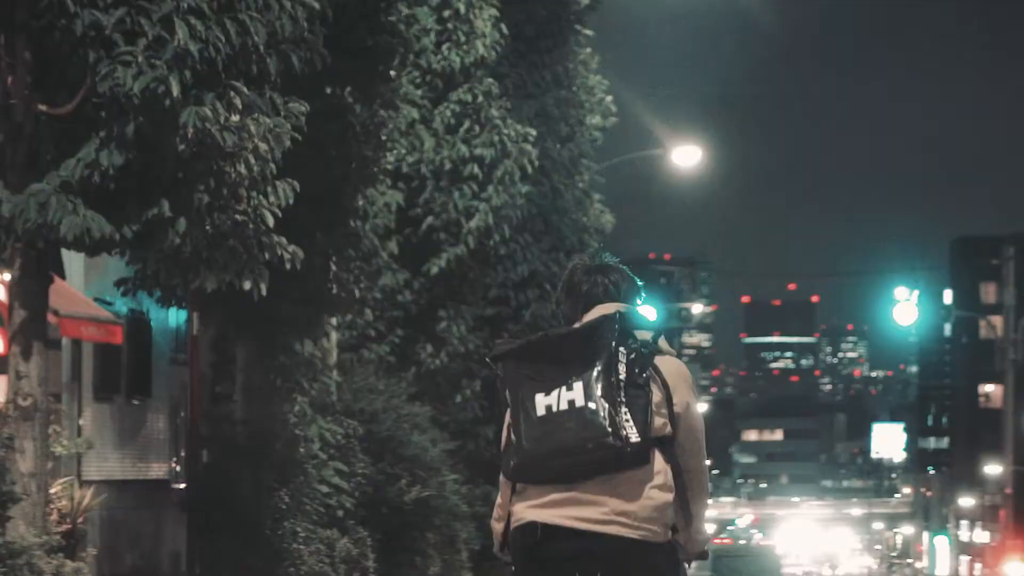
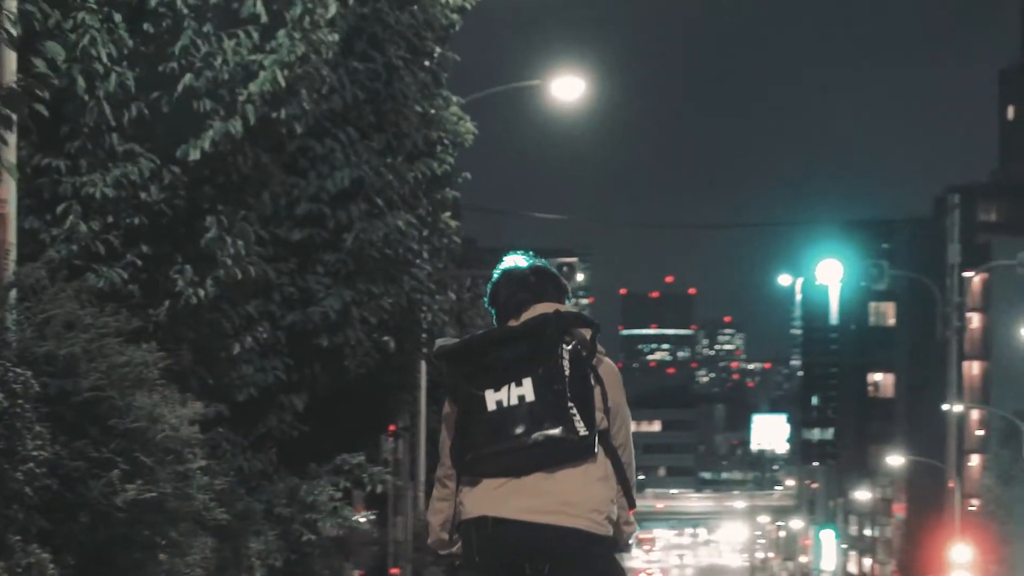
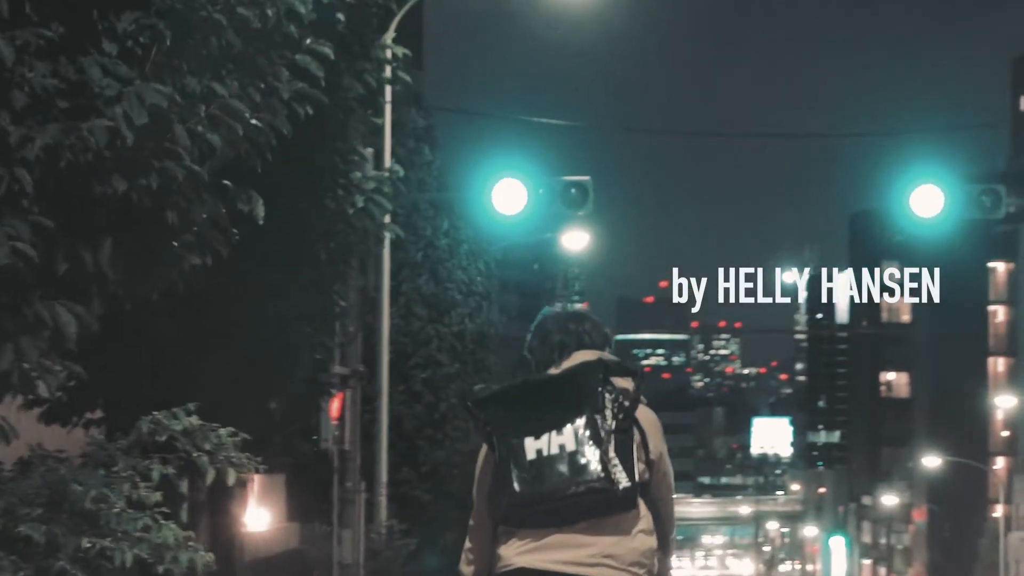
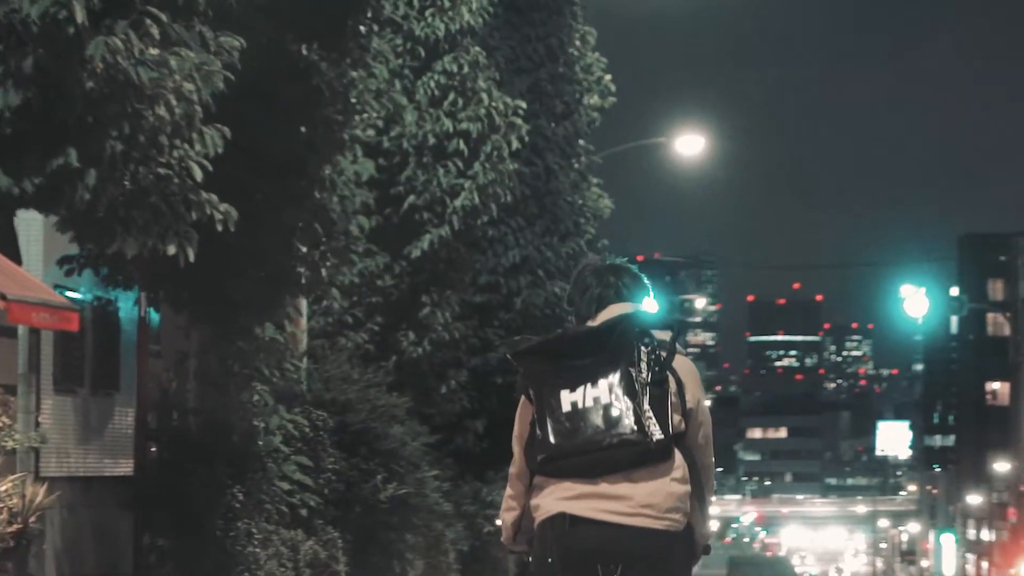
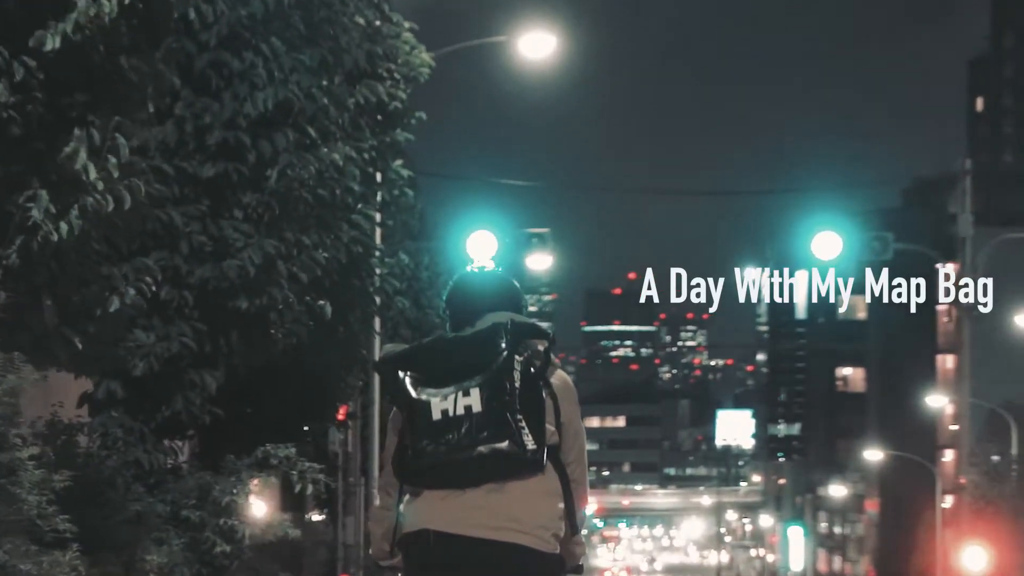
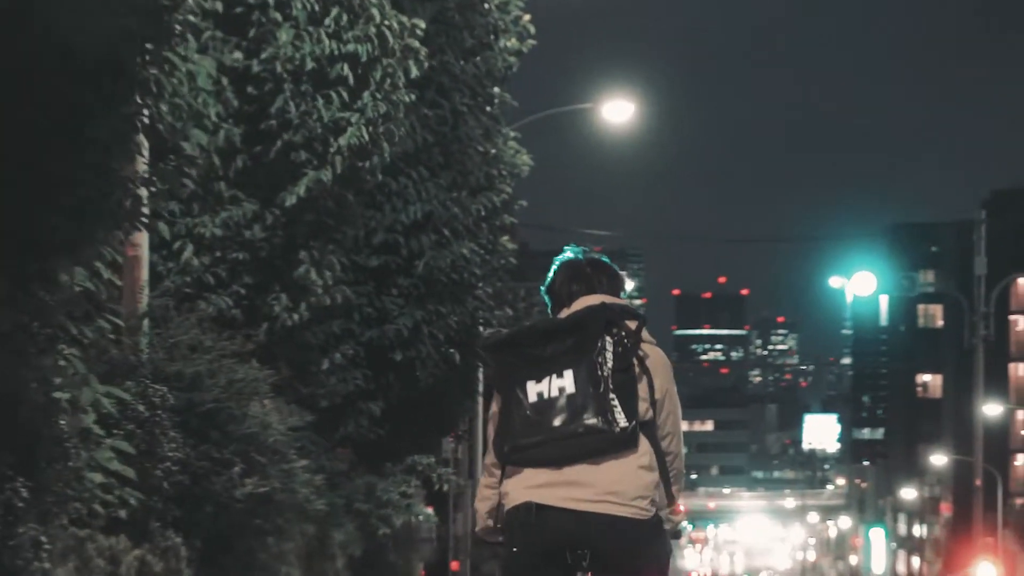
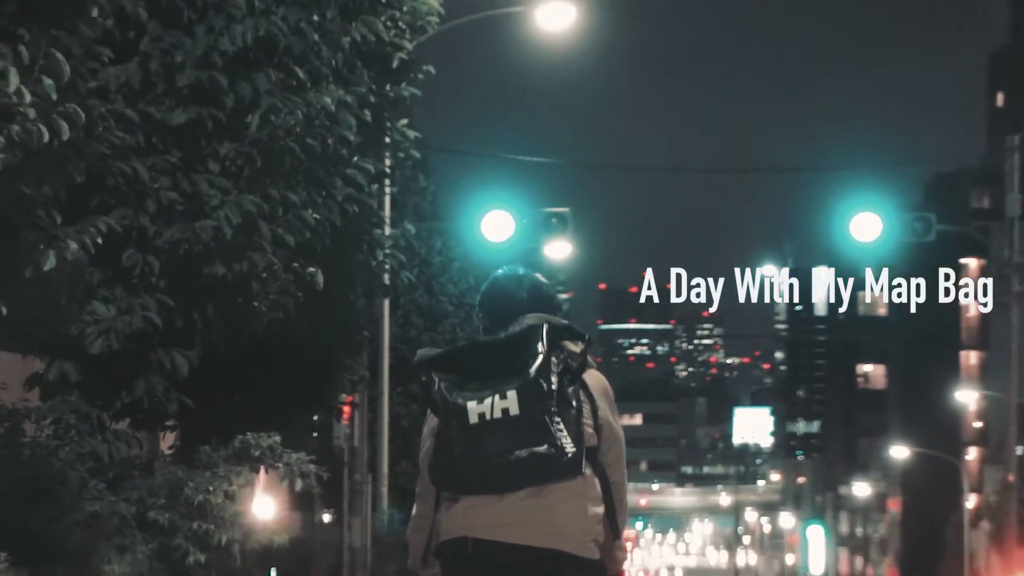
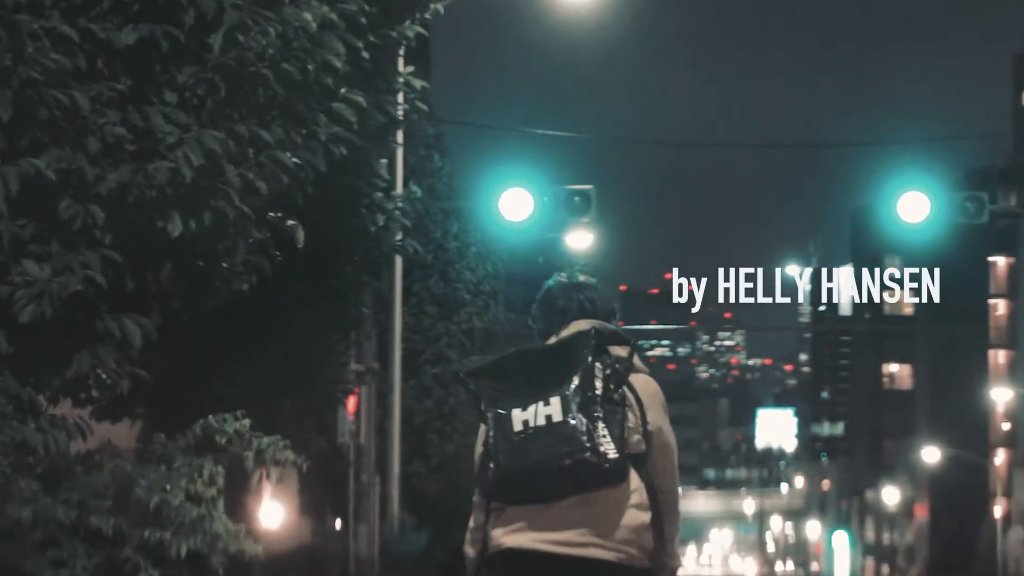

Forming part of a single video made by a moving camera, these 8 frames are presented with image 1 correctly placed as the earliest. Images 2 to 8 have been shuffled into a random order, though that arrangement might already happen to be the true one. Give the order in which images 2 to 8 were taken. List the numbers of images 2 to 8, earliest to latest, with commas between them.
4, 6, 2, 5, 7, 8, 3
